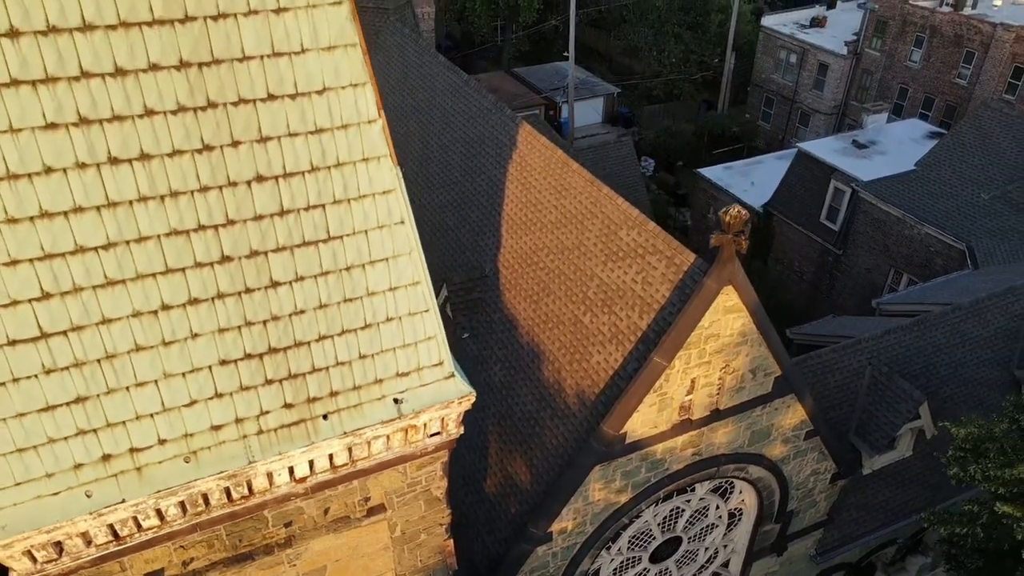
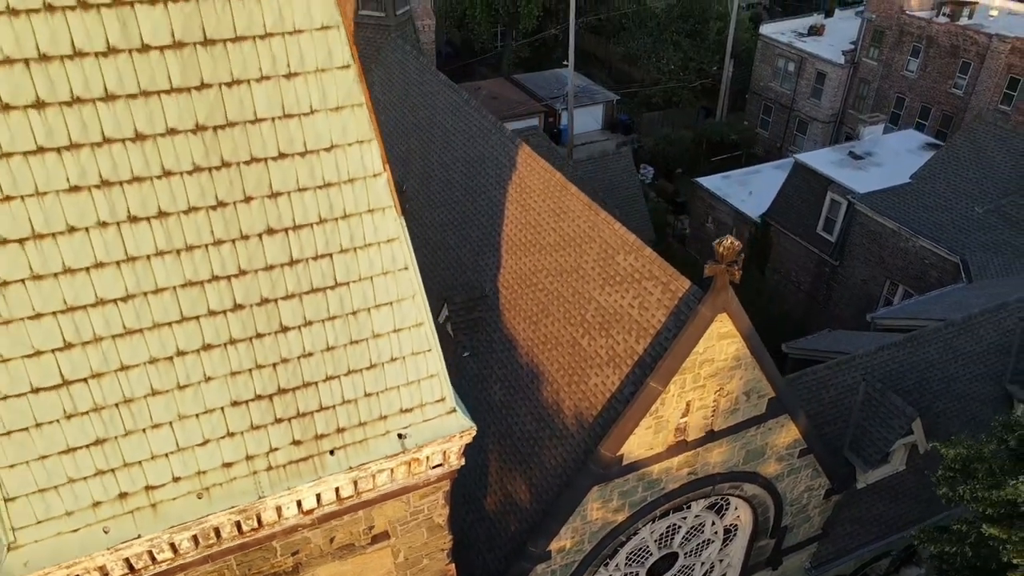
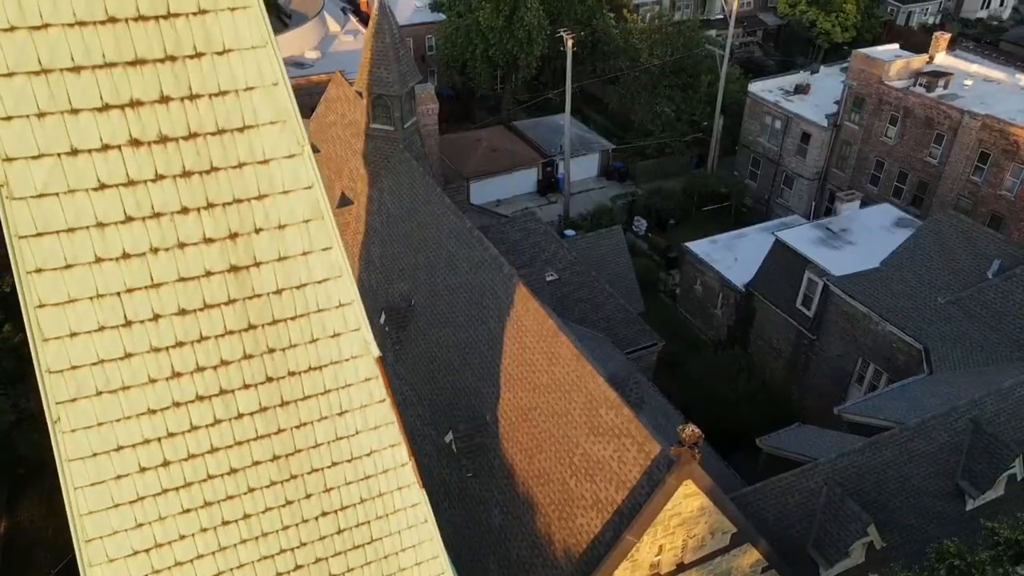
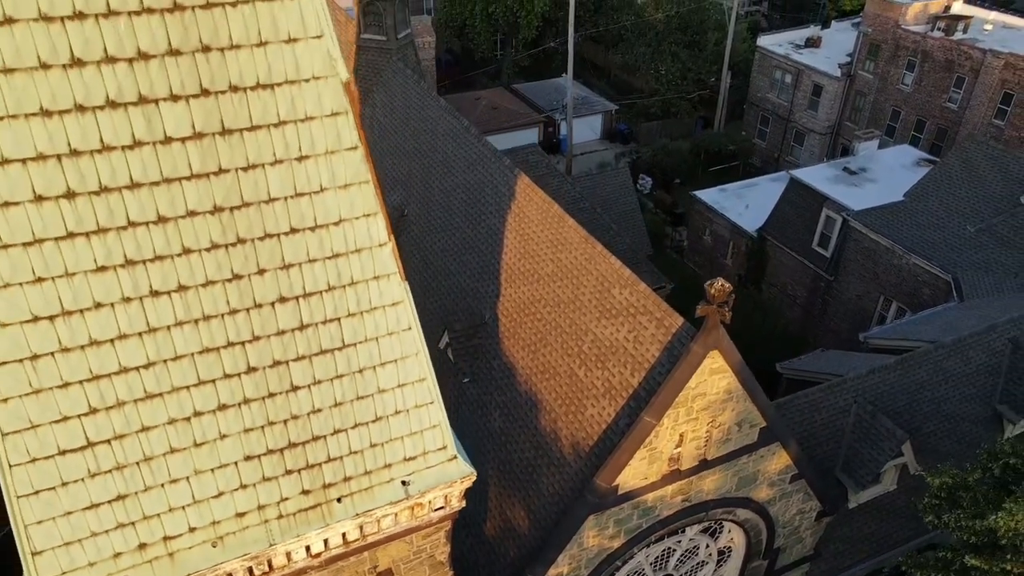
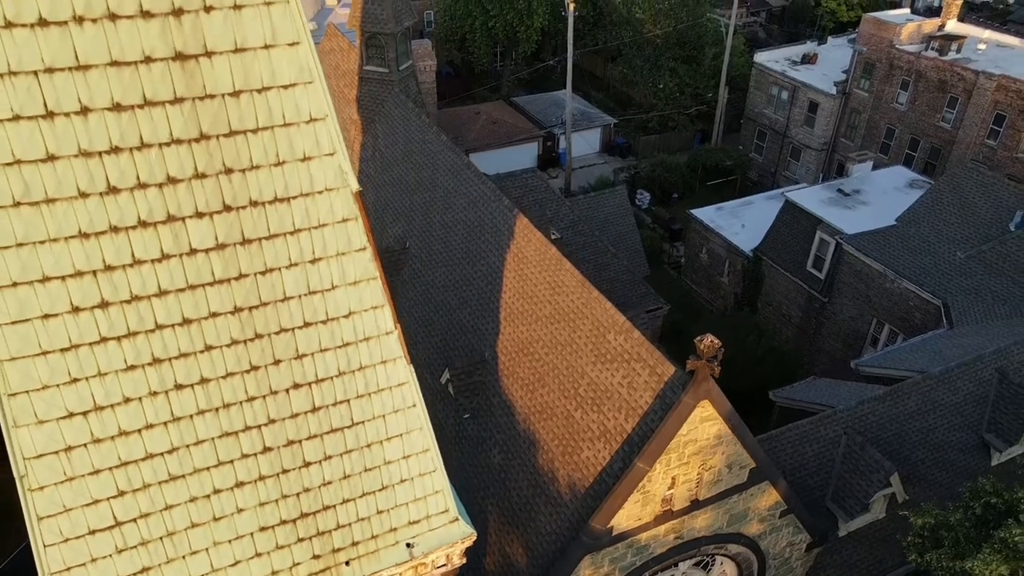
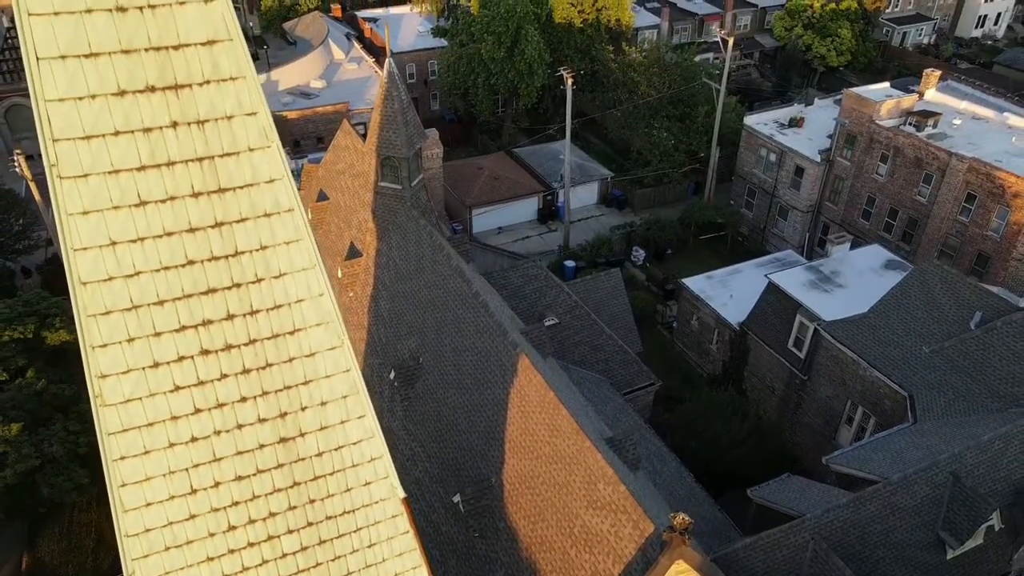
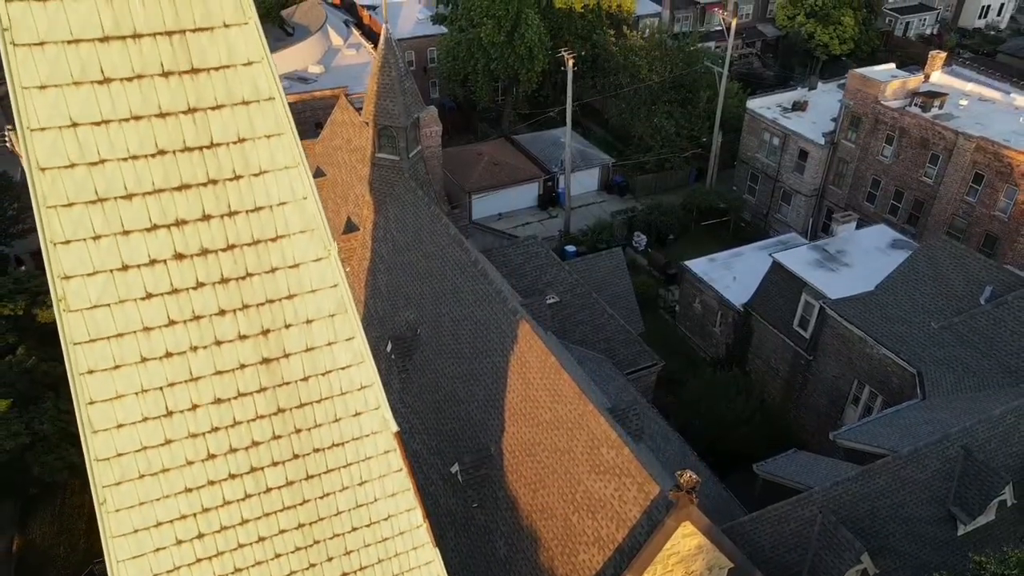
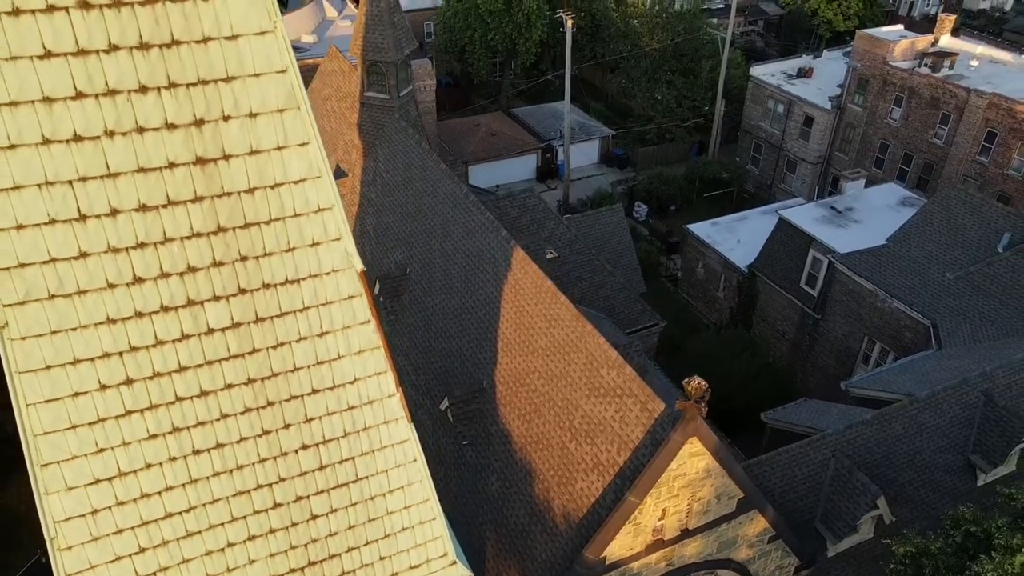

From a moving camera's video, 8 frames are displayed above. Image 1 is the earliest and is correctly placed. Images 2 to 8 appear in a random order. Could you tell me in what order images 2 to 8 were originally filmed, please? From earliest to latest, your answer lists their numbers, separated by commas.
2, 4, 5, 8, 3, 7, 6
